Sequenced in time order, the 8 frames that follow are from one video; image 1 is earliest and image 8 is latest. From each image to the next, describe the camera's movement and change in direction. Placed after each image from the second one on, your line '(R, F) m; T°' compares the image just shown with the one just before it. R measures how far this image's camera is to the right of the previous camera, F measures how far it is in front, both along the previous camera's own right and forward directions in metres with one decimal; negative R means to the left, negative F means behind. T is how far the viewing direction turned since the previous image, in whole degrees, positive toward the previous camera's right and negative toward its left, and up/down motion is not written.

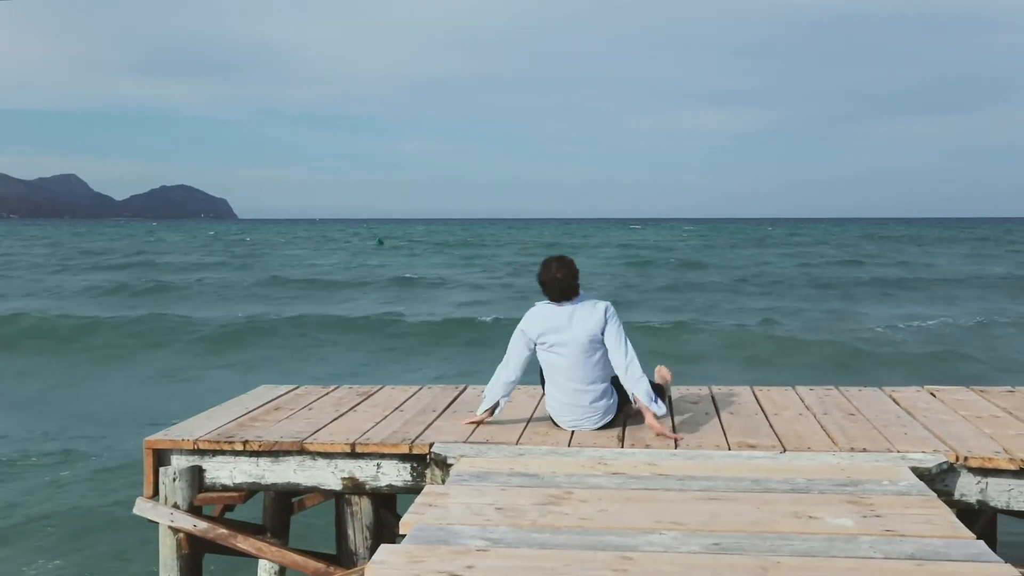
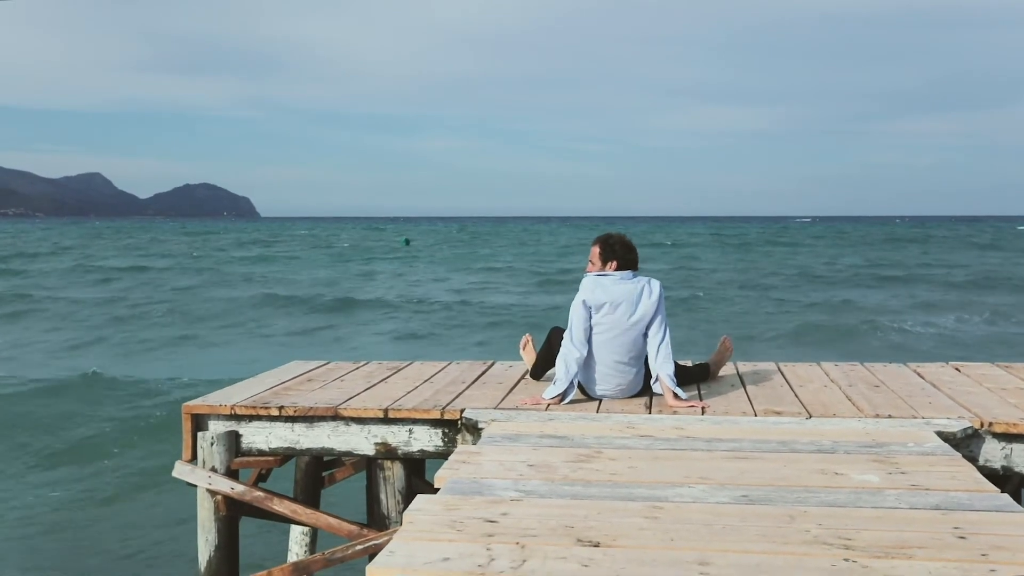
(0.0, -0.1) m; -1°
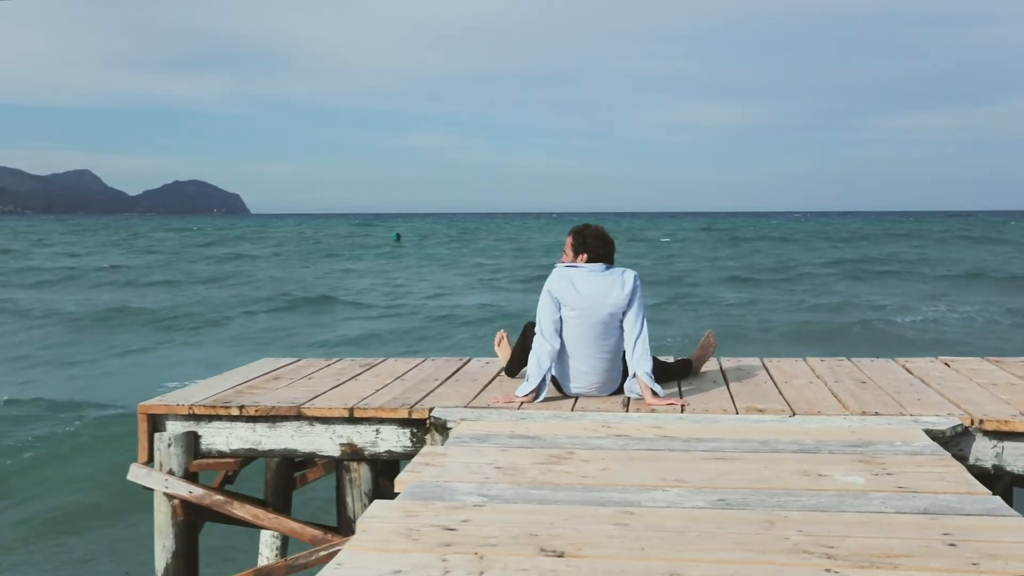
(+0.1, +0.2) m; 0°
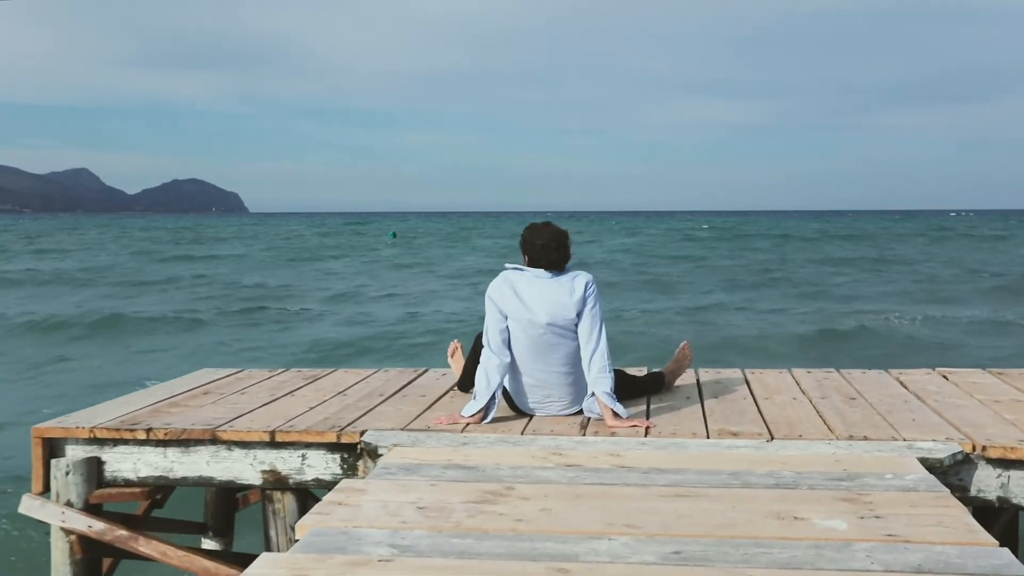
(+0.2, +0.6) m; 0°
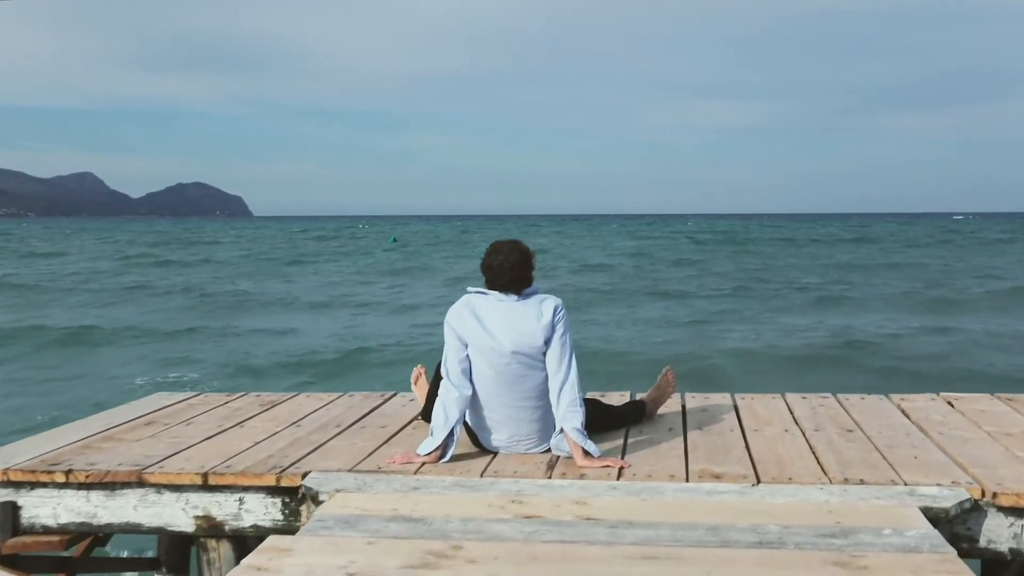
(+0.2, +0.5) m; 0°
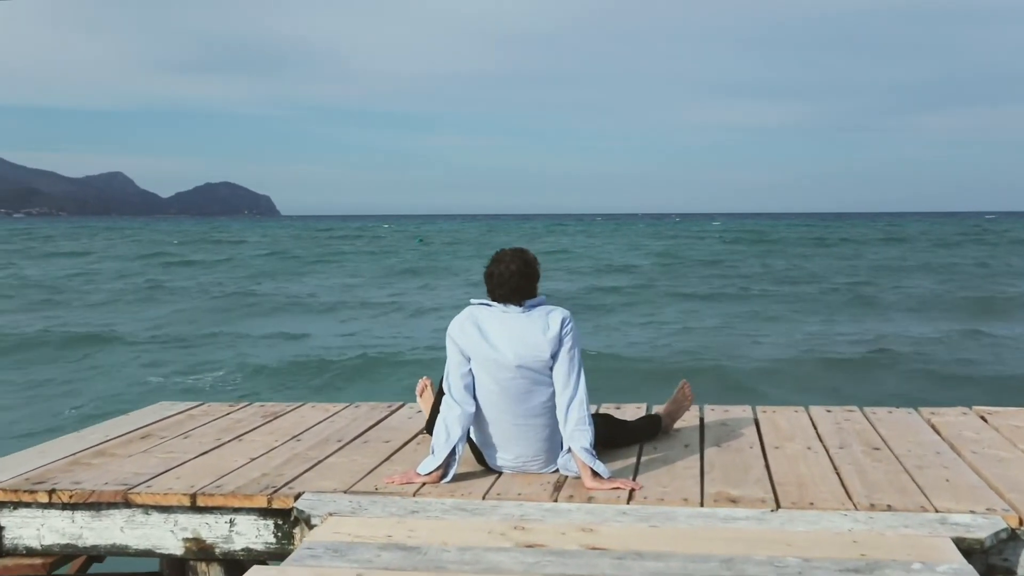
(+0.1, +0.2) m; -1°
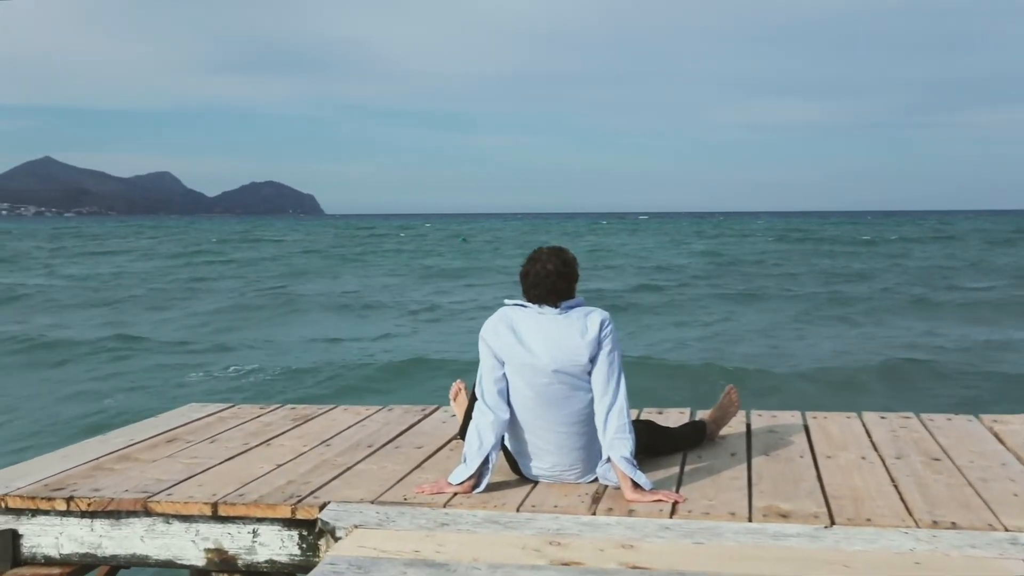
(0.0, +0.2) m; -2°
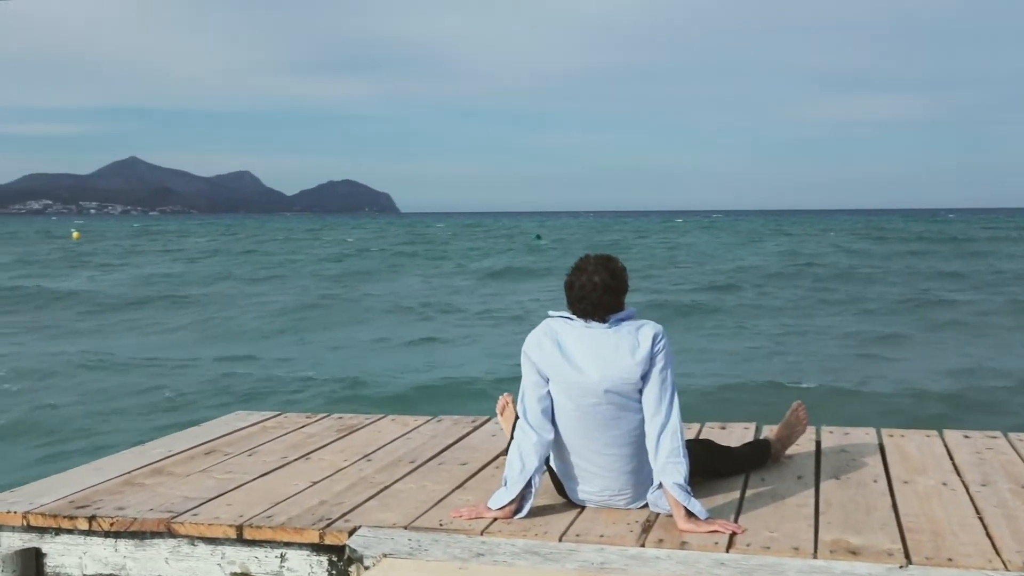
(+0.1, +0.3) m; -4°
